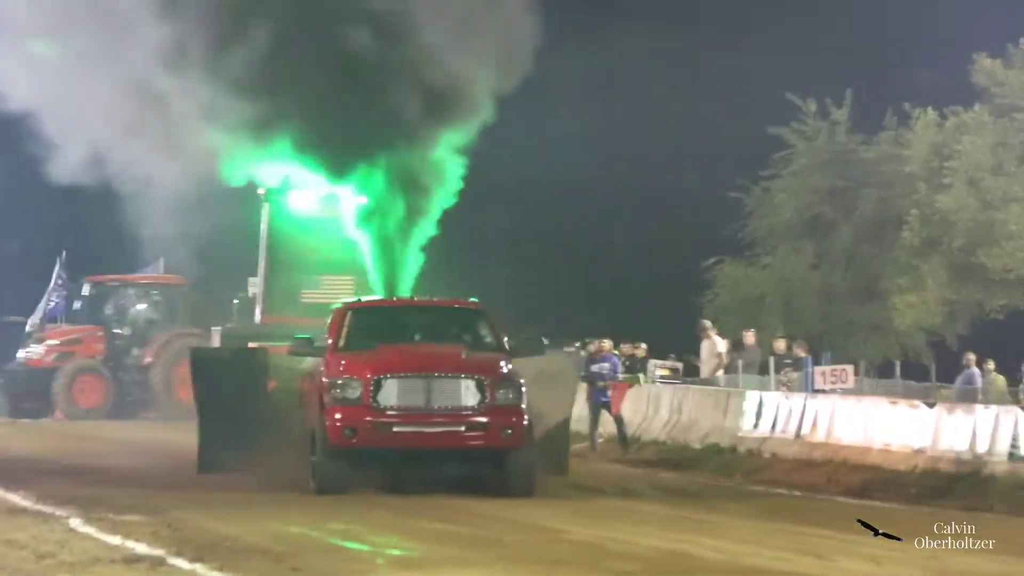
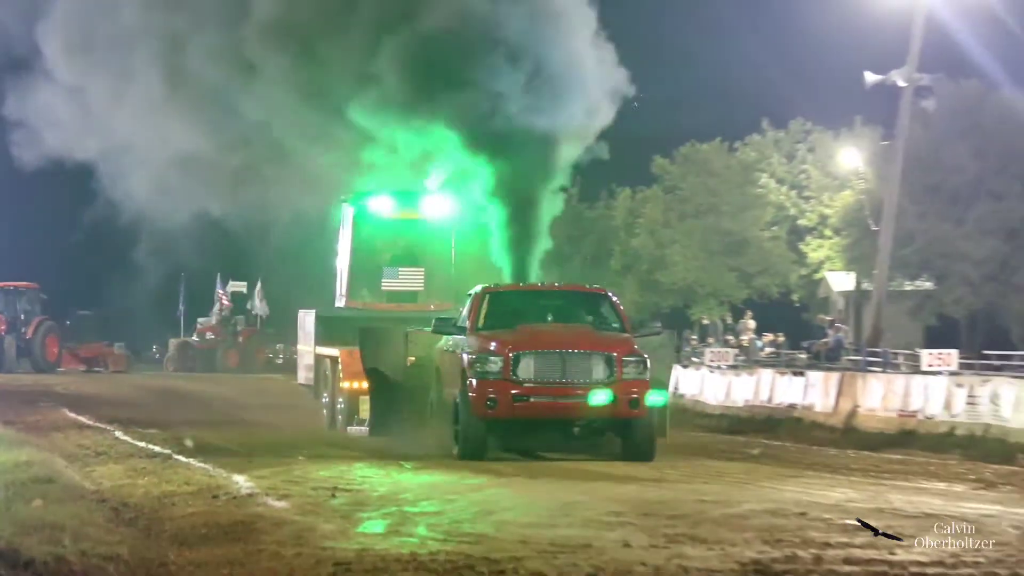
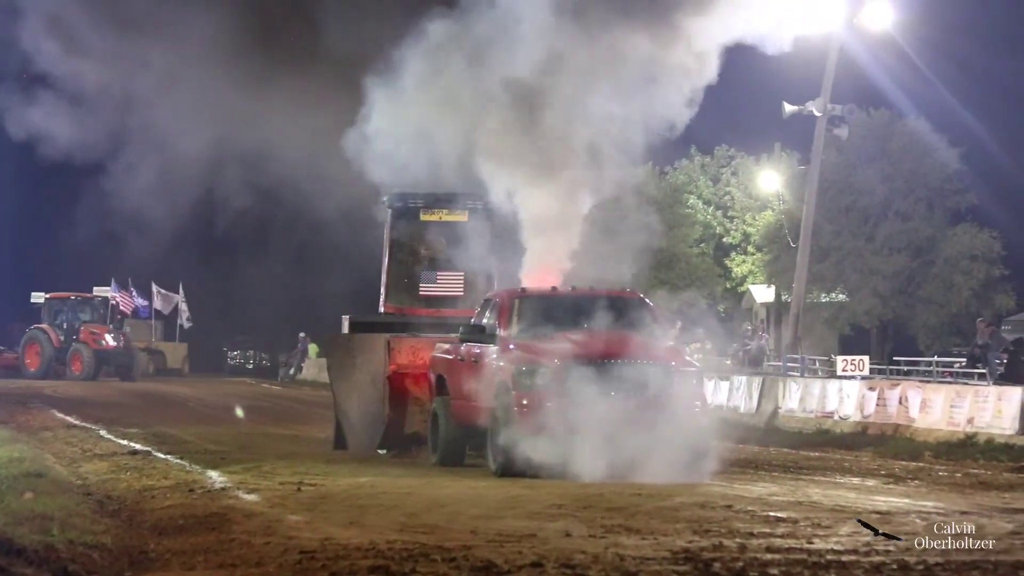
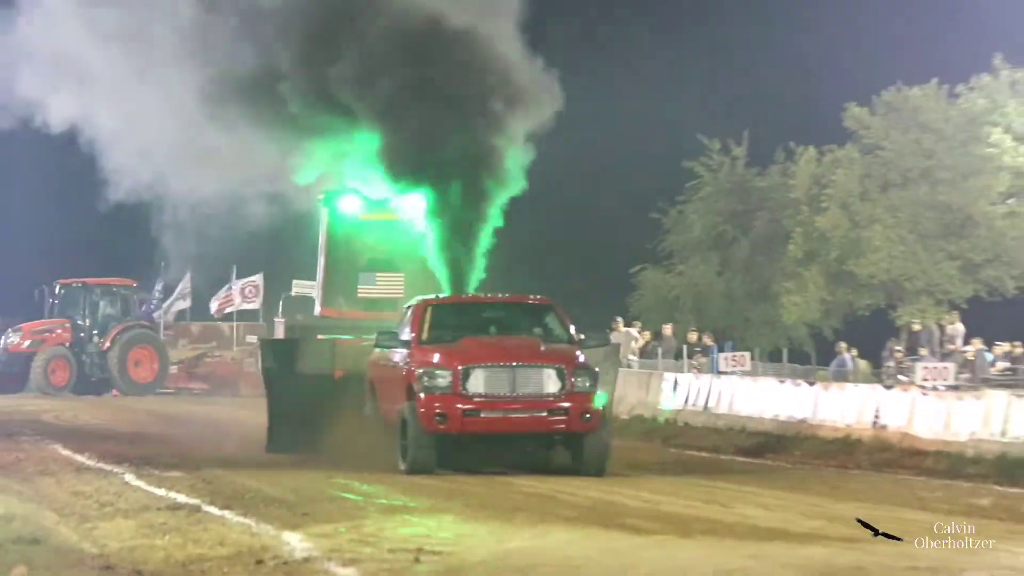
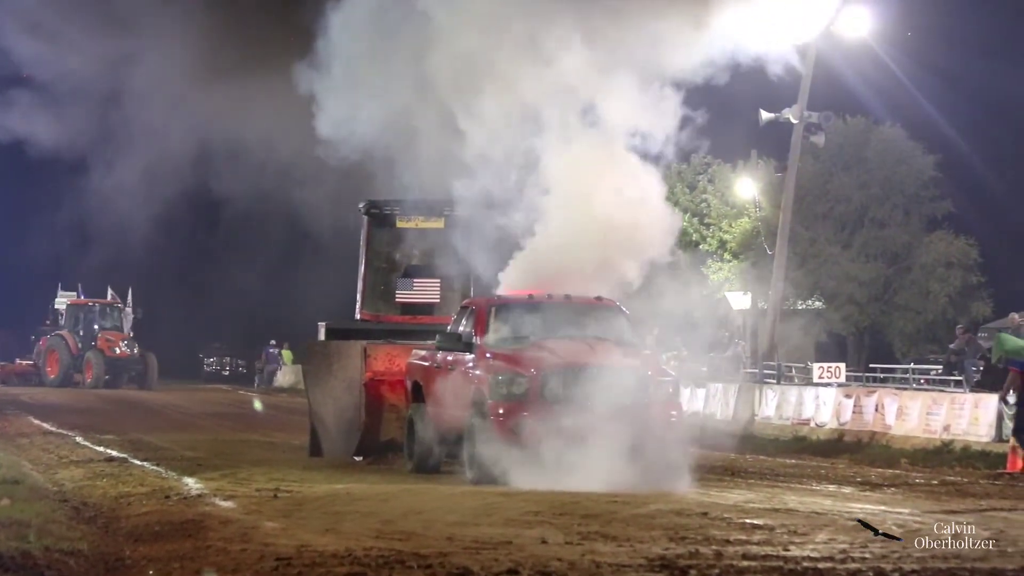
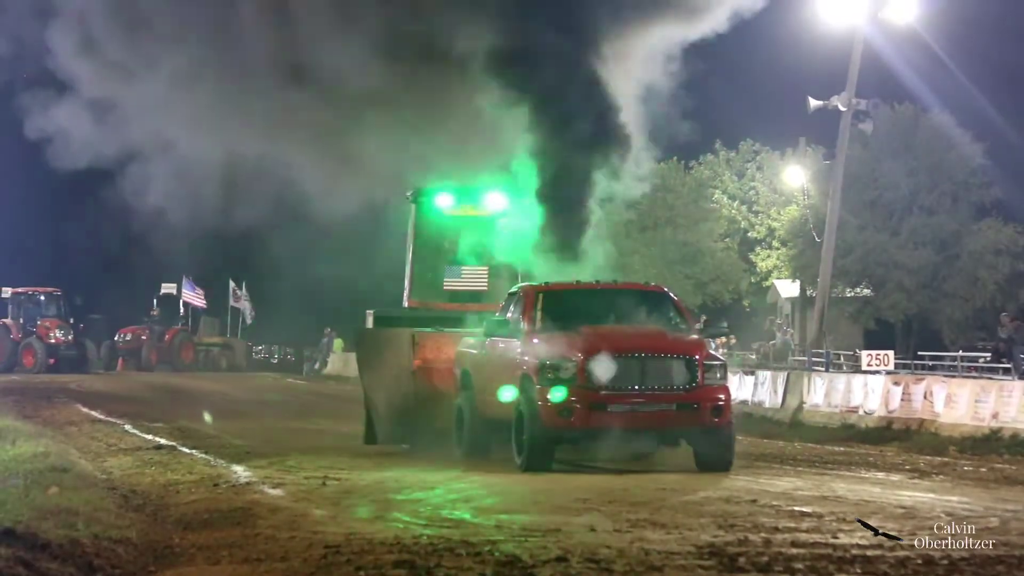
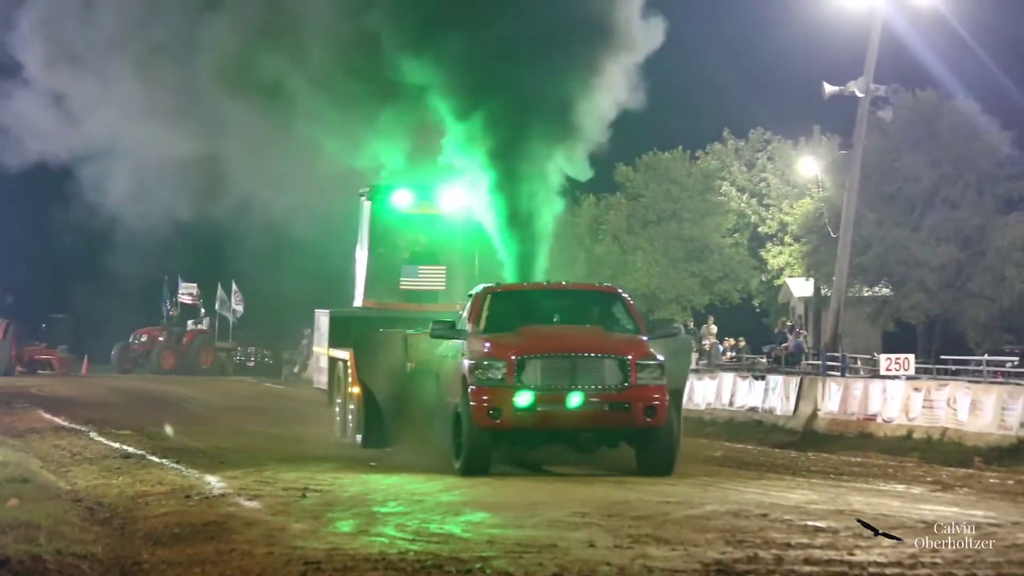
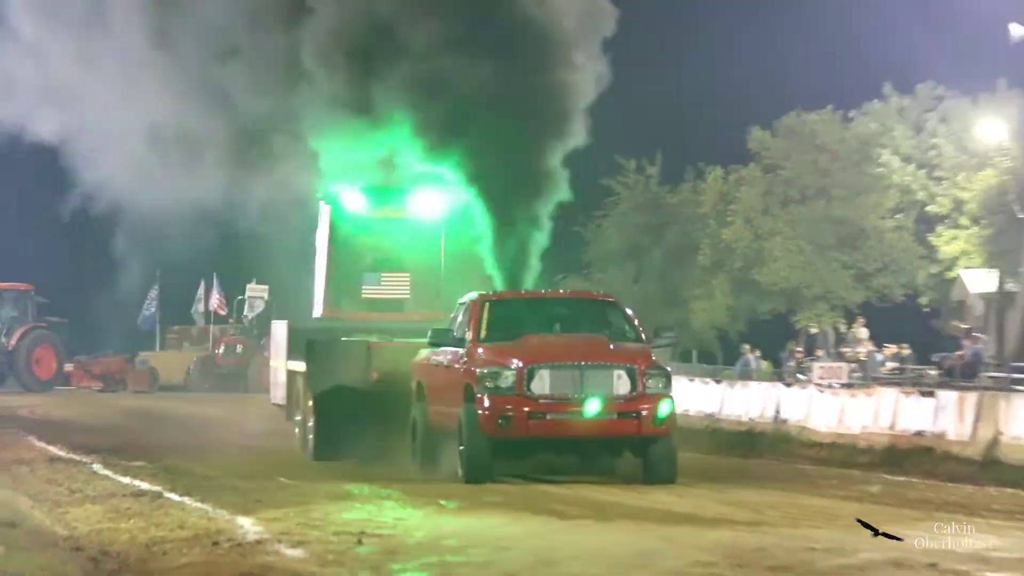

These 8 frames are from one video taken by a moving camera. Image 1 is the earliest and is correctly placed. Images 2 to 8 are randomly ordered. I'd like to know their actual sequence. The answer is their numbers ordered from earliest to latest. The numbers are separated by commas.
4, 8, 2, 7, 6, 3, 5
